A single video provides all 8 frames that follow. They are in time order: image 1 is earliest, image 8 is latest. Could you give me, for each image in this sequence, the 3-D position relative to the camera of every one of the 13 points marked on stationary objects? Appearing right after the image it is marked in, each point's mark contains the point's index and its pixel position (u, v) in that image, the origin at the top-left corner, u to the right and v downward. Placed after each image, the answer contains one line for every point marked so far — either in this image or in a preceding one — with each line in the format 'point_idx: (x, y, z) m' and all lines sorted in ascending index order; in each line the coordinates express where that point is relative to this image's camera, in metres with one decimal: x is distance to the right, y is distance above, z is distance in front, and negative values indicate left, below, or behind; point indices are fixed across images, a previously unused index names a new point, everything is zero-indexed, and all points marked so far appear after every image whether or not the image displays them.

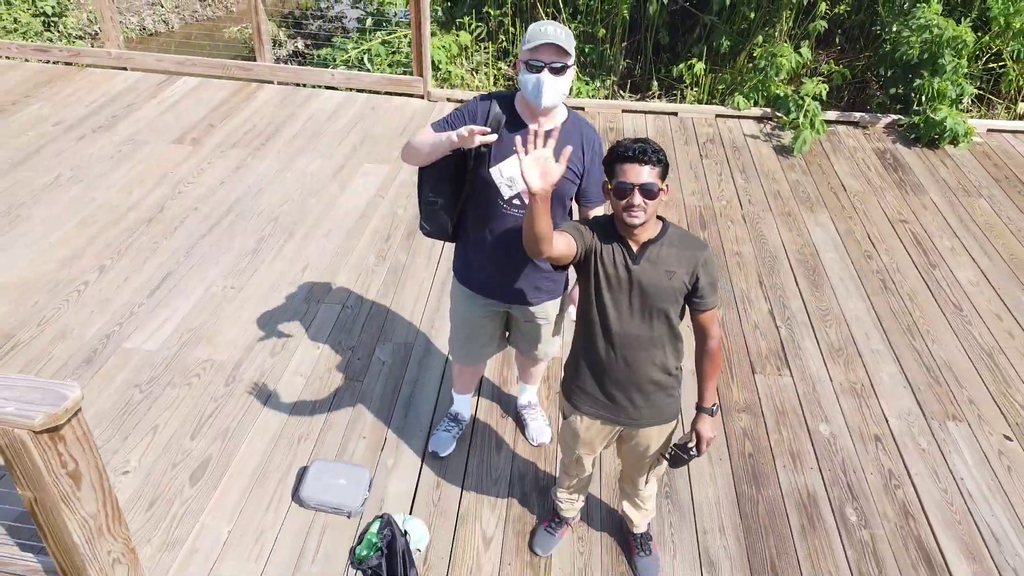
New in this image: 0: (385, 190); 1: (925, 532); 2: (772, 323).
0: (-0.5, +0.4, +3.4) m
1: (+1.0, -0.6, +2.0) m
2: (+0.9, -0.1, +2.7) m
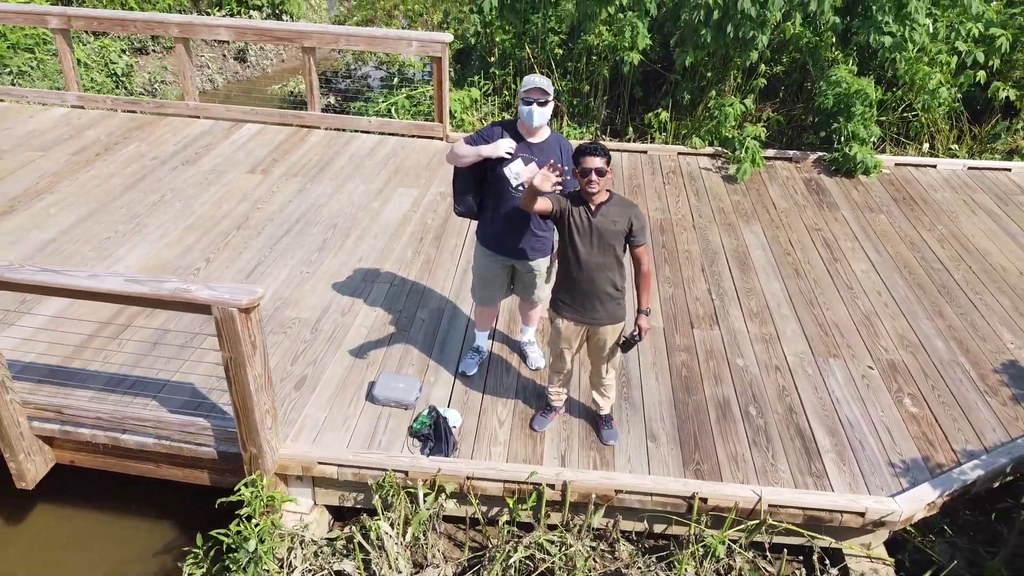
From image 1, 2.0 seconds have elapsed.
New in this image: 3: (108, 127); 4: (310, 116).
0: (-0.5, +0.5, +4.4) m
1: (+1.1, -0.5, +2.9) m
2: (+0.9, 0.0, +3.6) m
3: (-2.7, +1.1, +5.4) m
4: (-1.4, +1.2, +5.4) m
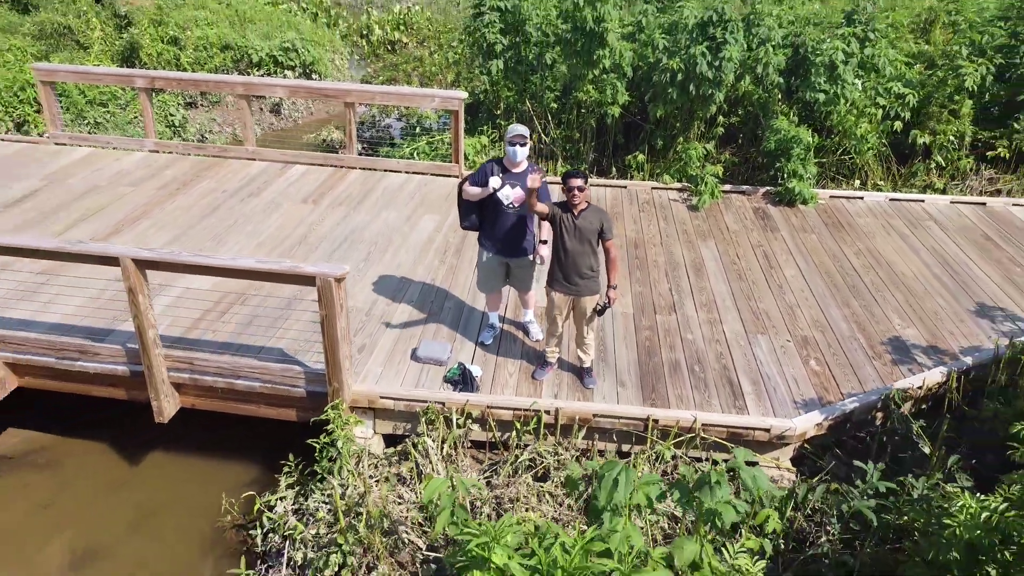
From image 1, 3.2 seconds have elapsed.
0: (-0.5, +0.4, +5.5) m
1: (+1.1, -0.4, +3.9) m
2: (+0.9, 0.0, +4.7) m
3: (-2.7, +1.0, +6.5) m
4: (-1.3, +1.1, +6.5) m
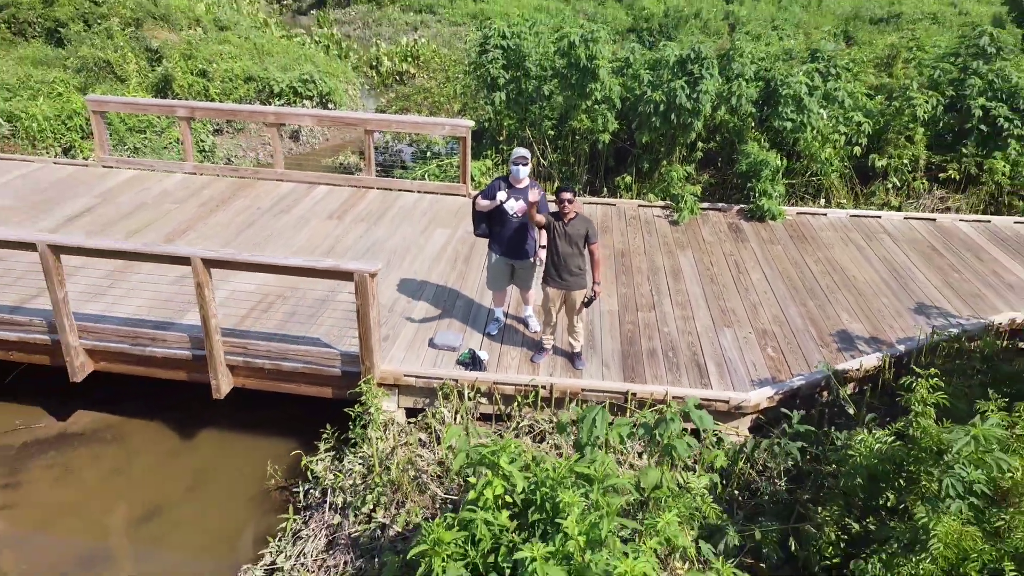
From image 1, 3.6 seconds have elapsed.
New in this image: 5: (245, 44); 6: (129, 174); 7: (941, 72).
0: (-0.5, +0.4, +6.3) m
1: (+1.1, -0.4, +4.7) m
2: (+0.9, 0.0, +5.4) m
3: (-2.7, +0.9, +7.3) m
4: (-1.3, +1.0, +7.3) m
5: (-4.3, +3.9, +12.8) m
6: (-3.6, +1.1, +7.5) m
7: (+4.1, +2.1, +7.5) m
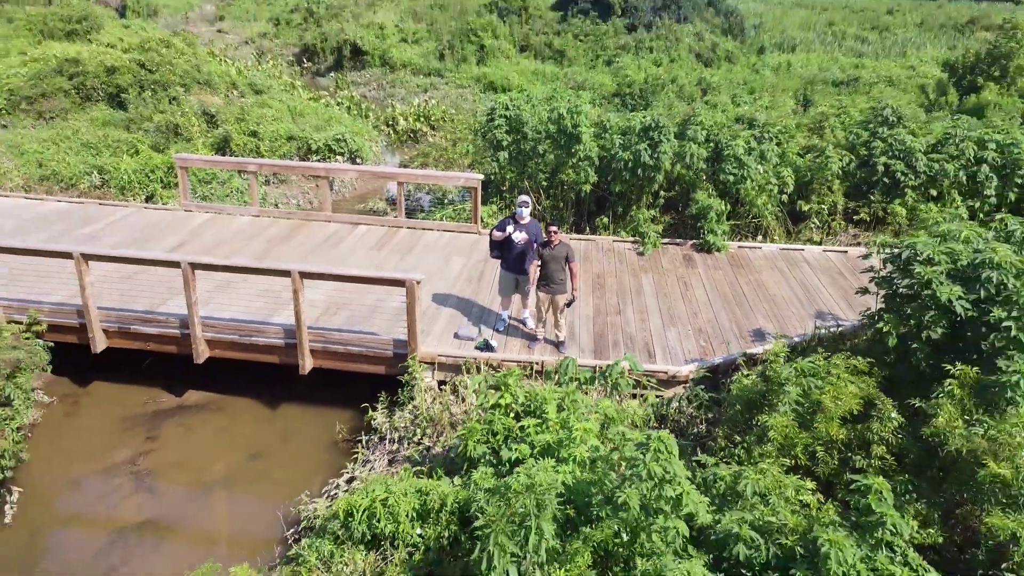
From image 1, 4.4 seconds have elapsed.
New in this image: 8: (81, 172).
0: (-0.5, +0.2, +8.1) m
1: (+1.1, -0.5, +6.4) m
2: (+1.0, -0.1, +7.2) m
3: (-2.7, +0.7, +9.1) m
4: (-1.3, +0.8, +9.2) m
5: (-4.3, +3.3, +14.8) m
6: (-3.6, +0.9, +9.4) m
7: (+4.1, +1.8, +9.5) m
8: (-5.8, +1.6, +10.8) m
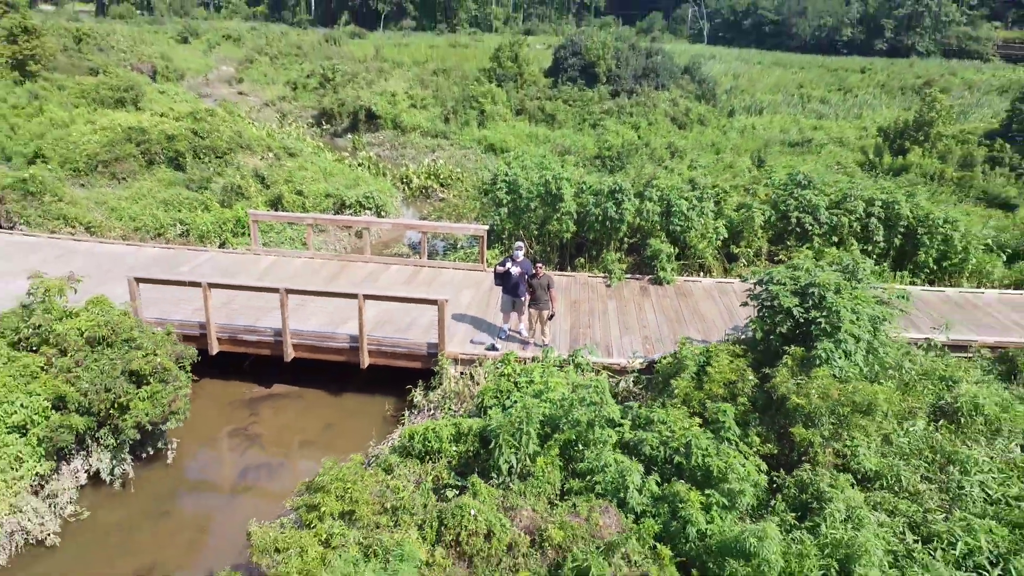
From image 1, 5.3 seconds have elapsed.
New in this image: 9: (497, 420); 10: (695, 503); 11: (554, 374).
0: (-0.5, -0.1, +10.7) m
1: (+1.1, -0.7, +9.0) m
2: (+0.9, -0.4, +9.8) m
3: (-2.7, +0.3, +11.8) m
4: (-1.3, +0.4, +11.8) m
5: (-4.3, +2.6, +17.6) m
6: (-3.7, +0.5, +12.0) m
7: (+4.0, +1.4, +12.2) m
8: (-5.9, +1.1, +13.5) m
9: (-0.1, -1.1, +6.5) m
10: (+1.3, -1.5, +5.6) m
11: (+0.4, -0.8, +7.4) m
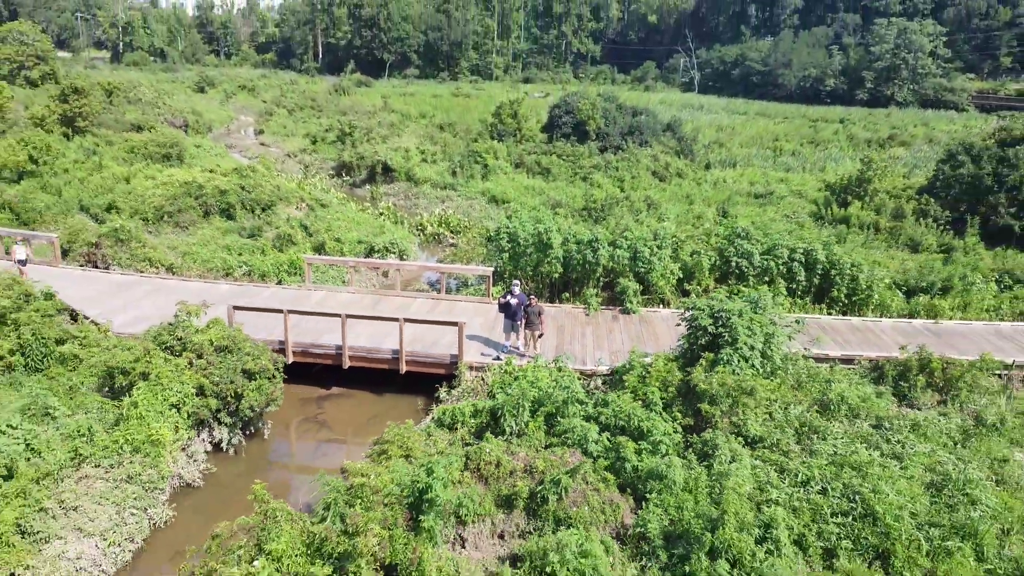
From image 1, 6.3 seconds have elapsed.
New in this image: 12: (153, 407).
0: (-0.5, -0.6, +13.9) m
1: (+1.1, -1.1, +12.1) m
2: (+0.9, -0.9, +13.0) m
3: (-2.7, -0.2, +14.9) m
4: (-1.3, -0.1, +15.0) m
5: (-4.4, +1.8, +20.8) m
6: (-3.7, -0.1, +15.2) m
7: (+4.0, +0.9, +15.4) m
8: (-5.9, +0.5, +16.6) m
9: (-0.1, -1.4, +9.6) m
10: (+1.3, -1.8, +8.7) m
11: (+0.4, -1.1, +10.5) m
12: (-4.4, -1.4, +9.6) m
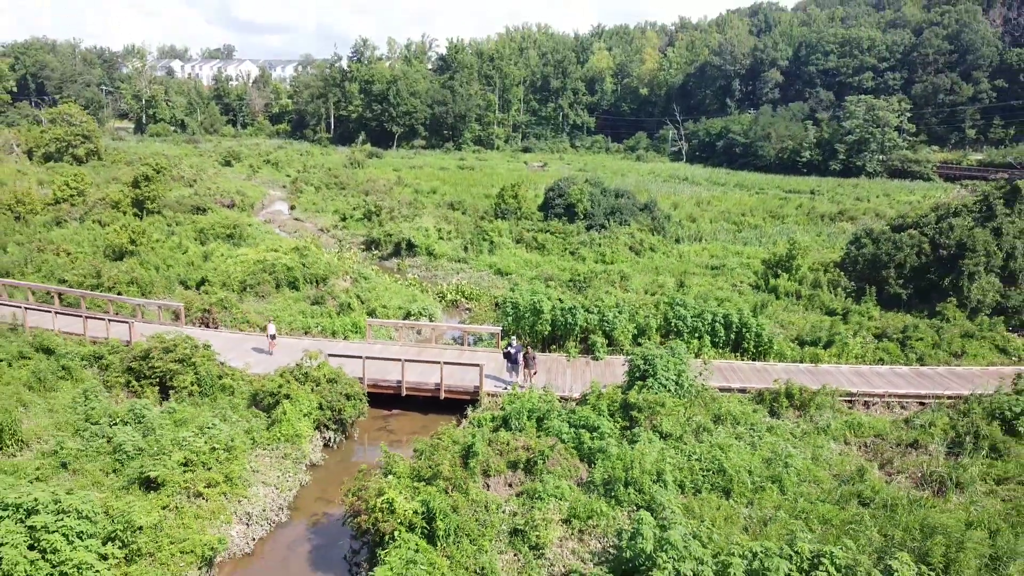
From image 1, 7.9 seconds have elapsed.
0: (-0.4, -1.9, +19.8) m
1: (+1.2, -2.3, +18.0) m
2: (+1.0, -2.1, +18.8) m
3: (-2.6, -1.6, +20.8) m
4: (-1.3, -1.6, +20.9) m
5: (-4.3, -0.1, +26.9) m
6: (-3.6, -1.5, +21.1) m
7: (+4.1, -0.6, +21.4) m
8: (-5.8, -1.1, +22.6) m
9: (-0.1, -2.4, +15.5) m
10: (+1.4, -2.7, +14.5) m
11: (+0.5, -2.2, +16.4) m
12: (-4.3, -2.5, +15.5) m
